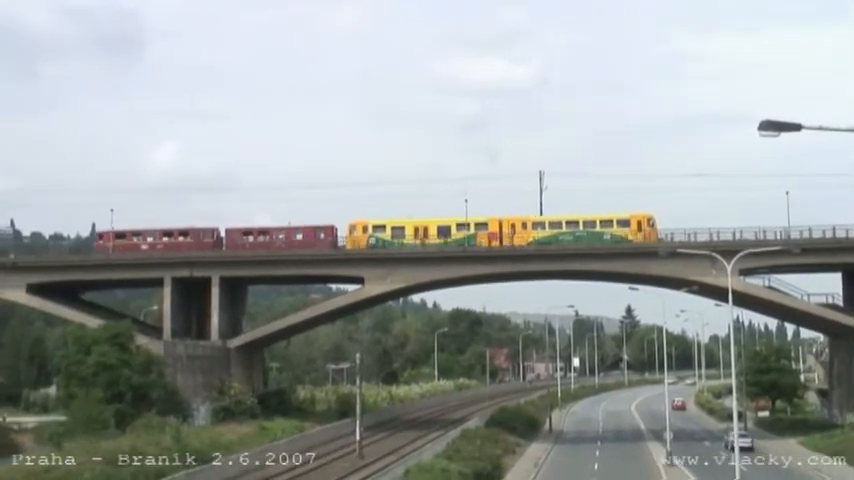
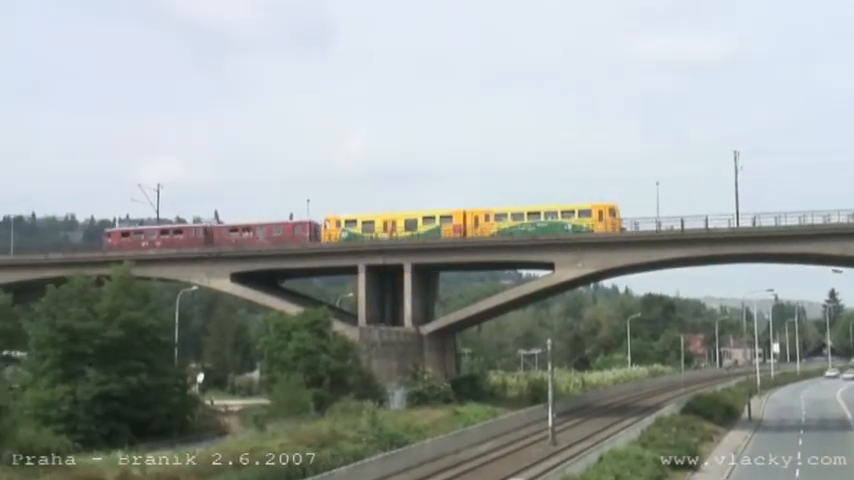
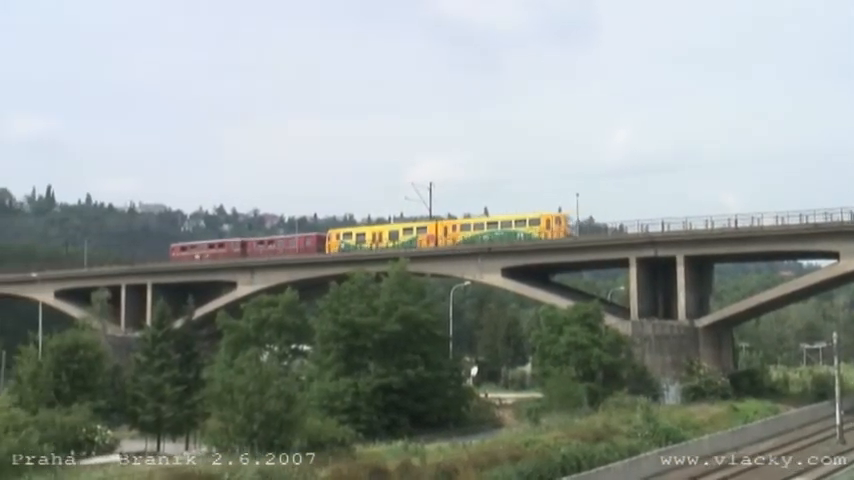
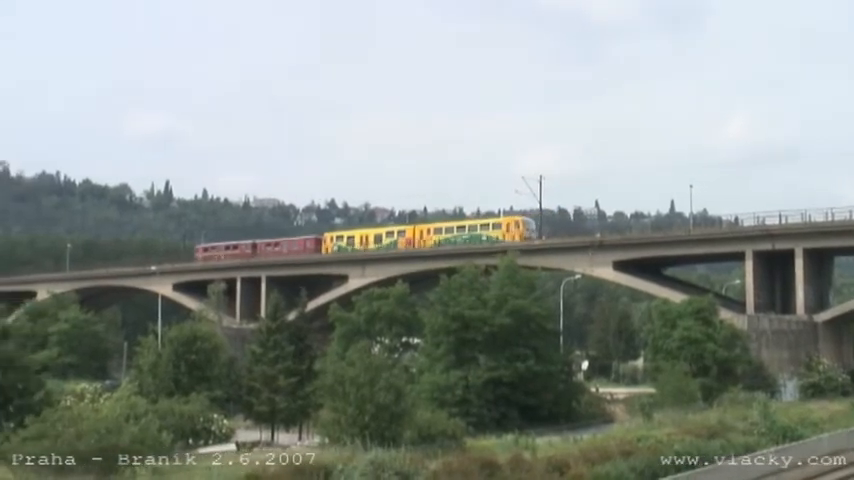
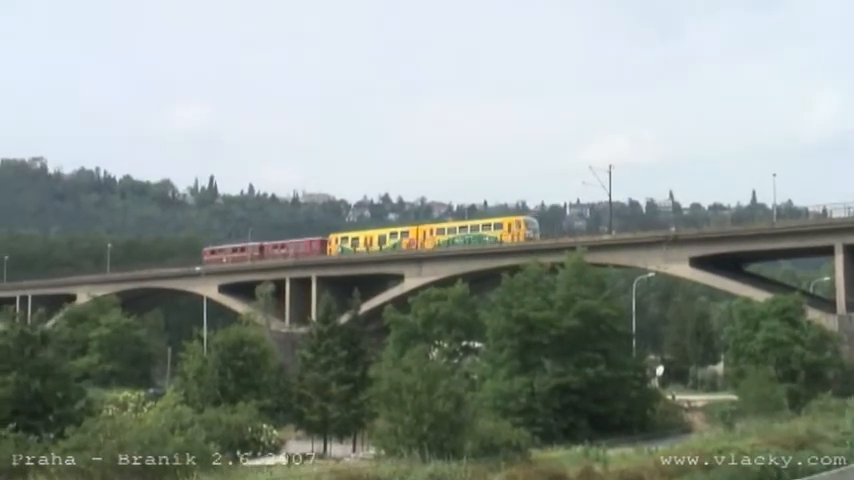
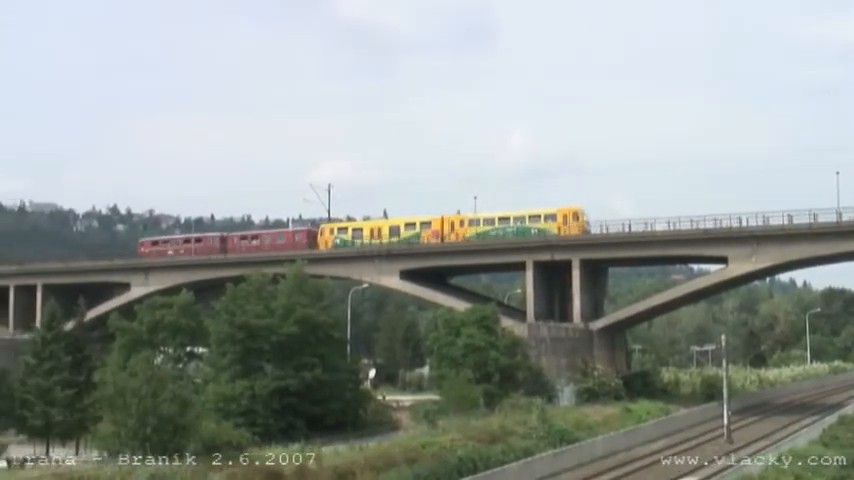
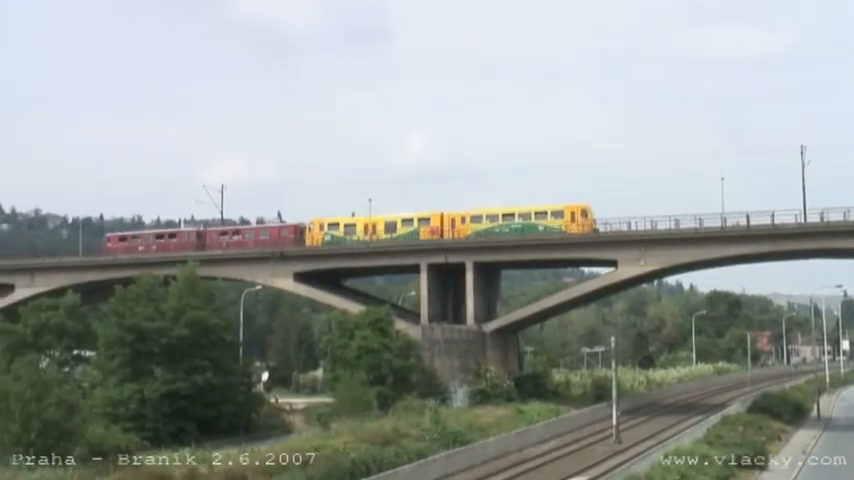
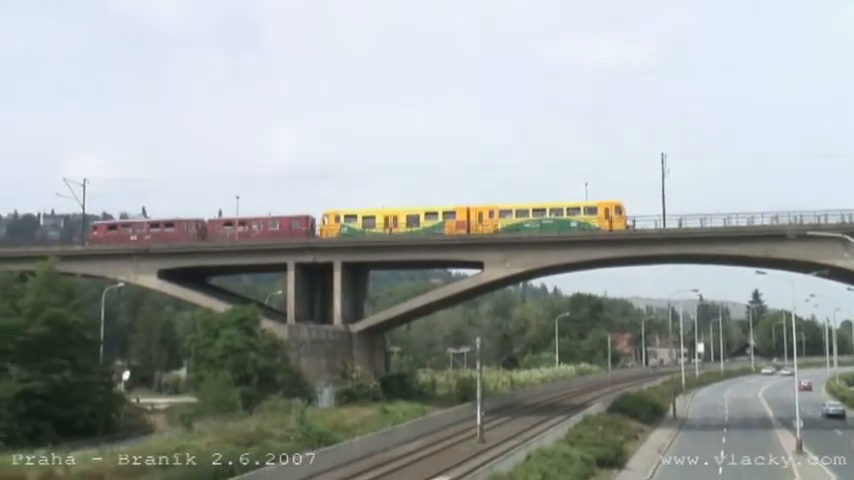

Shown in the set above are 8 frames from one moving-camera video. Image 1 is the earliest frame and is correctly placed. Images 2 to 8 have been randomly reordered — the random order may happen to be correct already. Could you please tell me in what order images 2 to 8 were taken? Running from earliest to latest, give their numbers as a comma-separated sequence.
8, 2, 7, 6, 3, 4, 5
